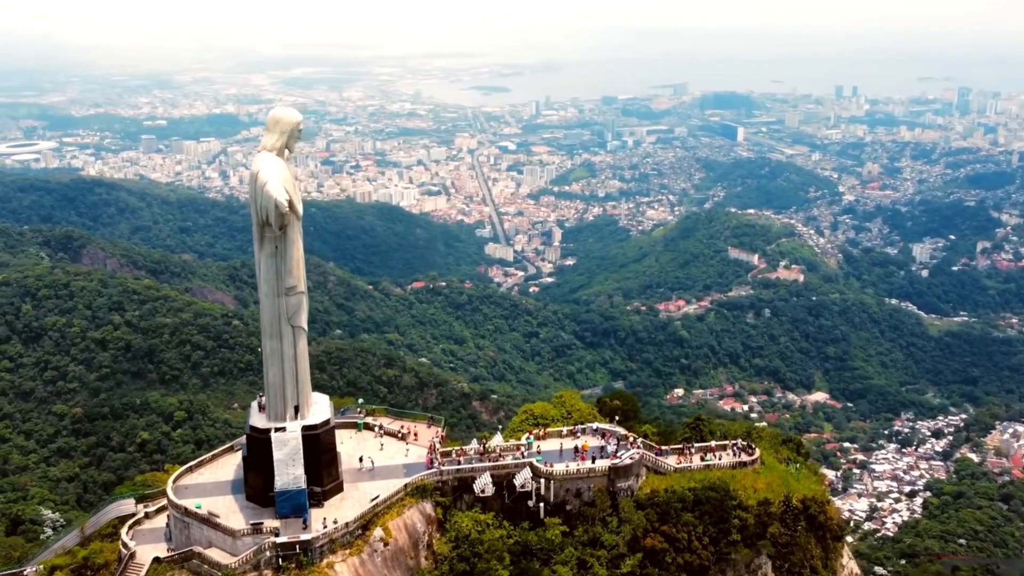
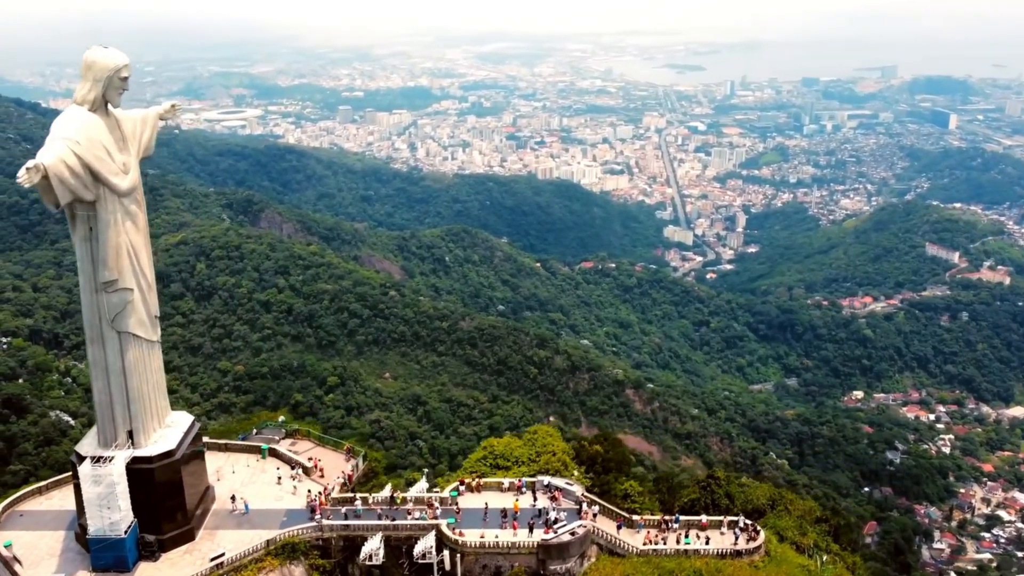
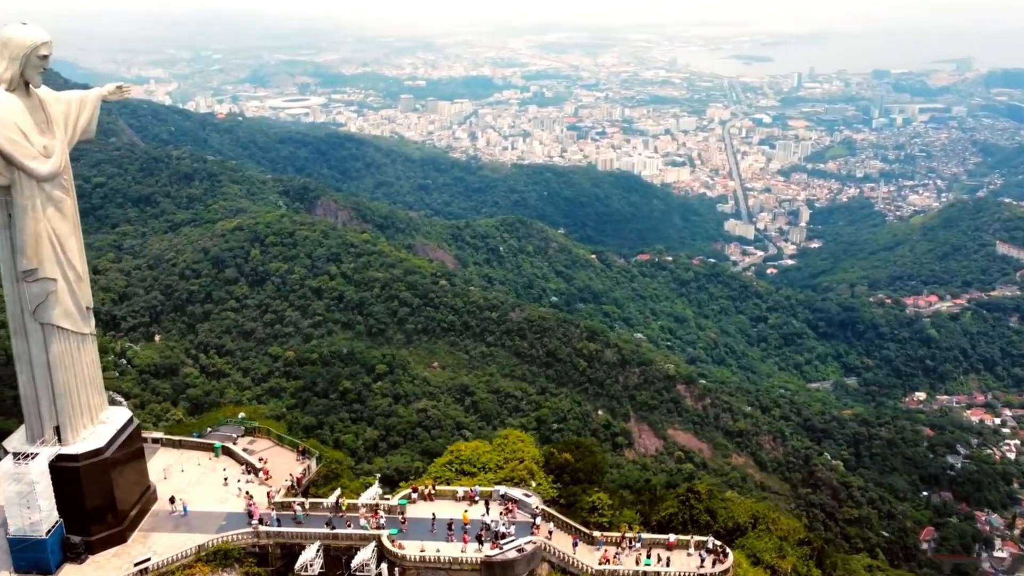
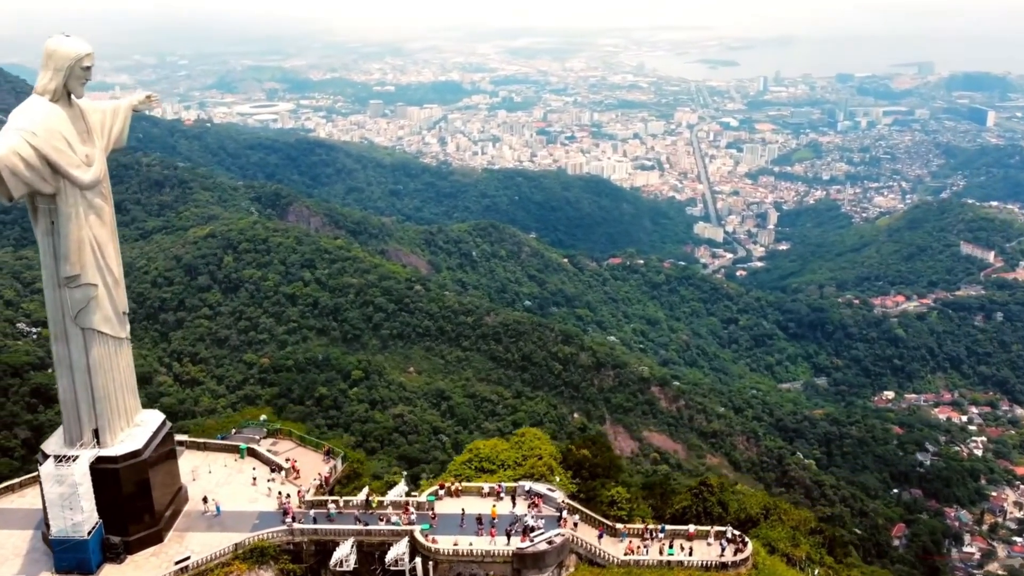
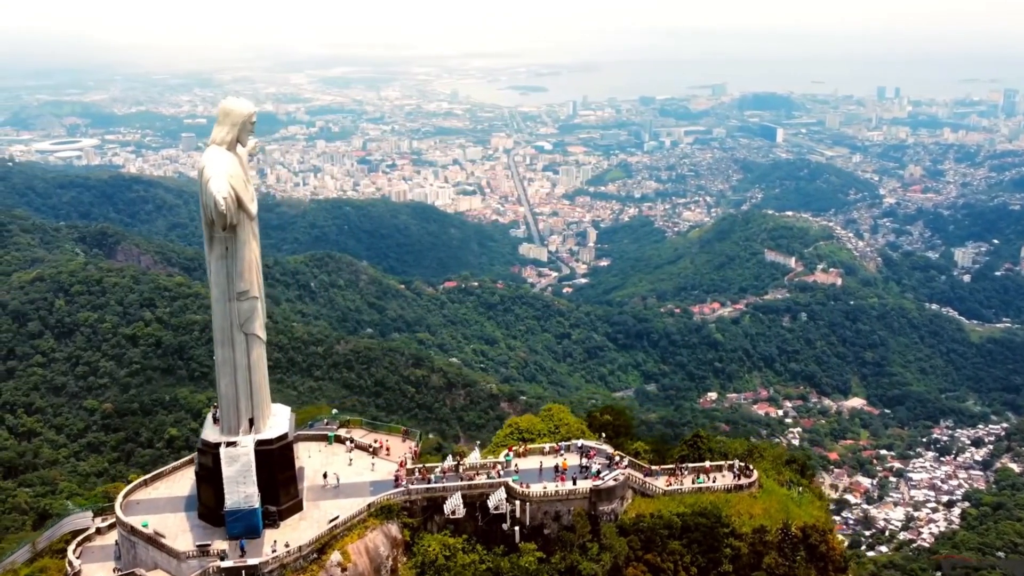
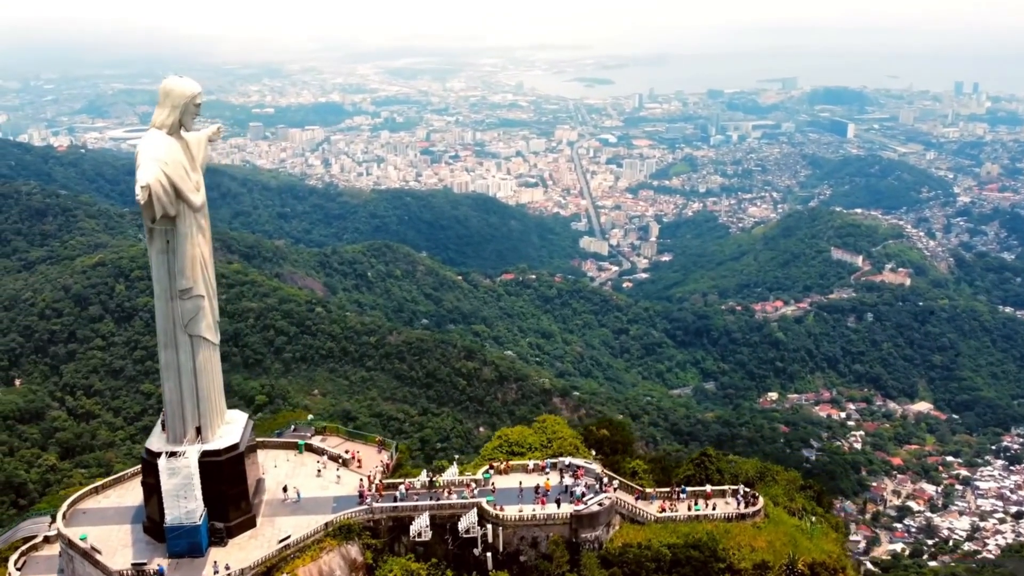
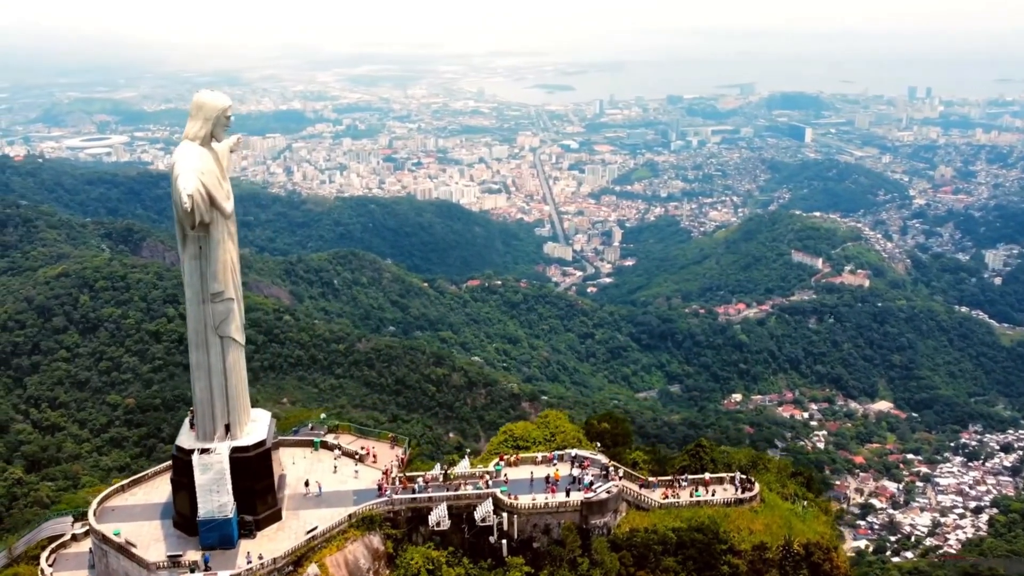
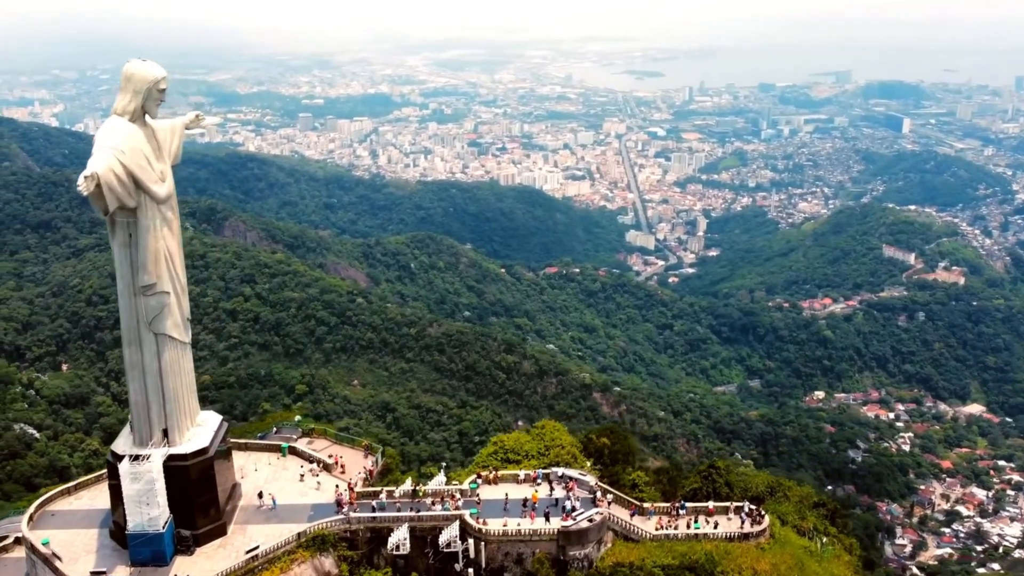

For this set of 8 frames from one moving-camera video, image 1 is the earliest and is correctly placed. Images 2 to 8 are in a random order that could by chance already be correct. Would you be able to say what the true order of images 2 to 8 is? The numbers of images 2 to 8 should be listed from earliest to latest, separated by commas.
5, 7, 6, 8, 2, 4, 3
